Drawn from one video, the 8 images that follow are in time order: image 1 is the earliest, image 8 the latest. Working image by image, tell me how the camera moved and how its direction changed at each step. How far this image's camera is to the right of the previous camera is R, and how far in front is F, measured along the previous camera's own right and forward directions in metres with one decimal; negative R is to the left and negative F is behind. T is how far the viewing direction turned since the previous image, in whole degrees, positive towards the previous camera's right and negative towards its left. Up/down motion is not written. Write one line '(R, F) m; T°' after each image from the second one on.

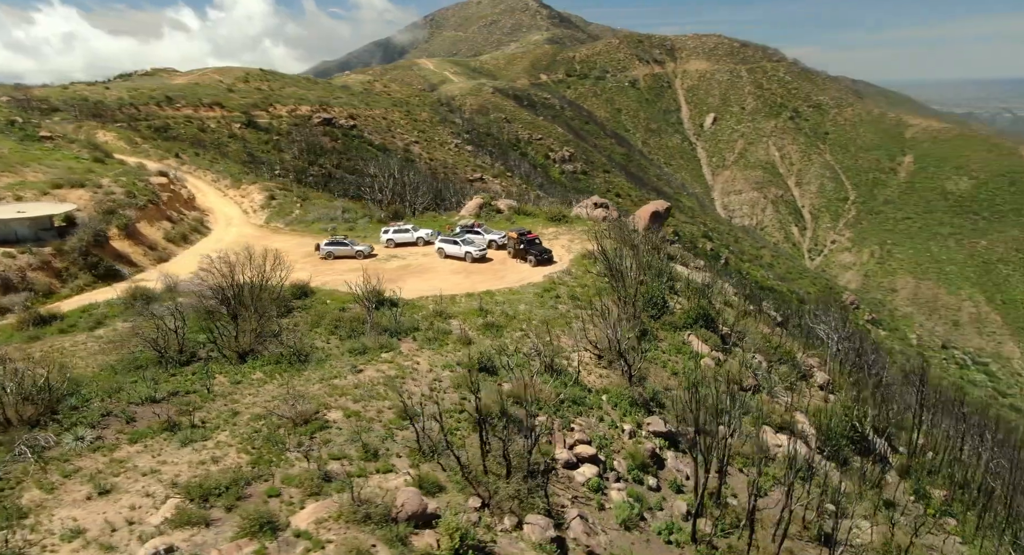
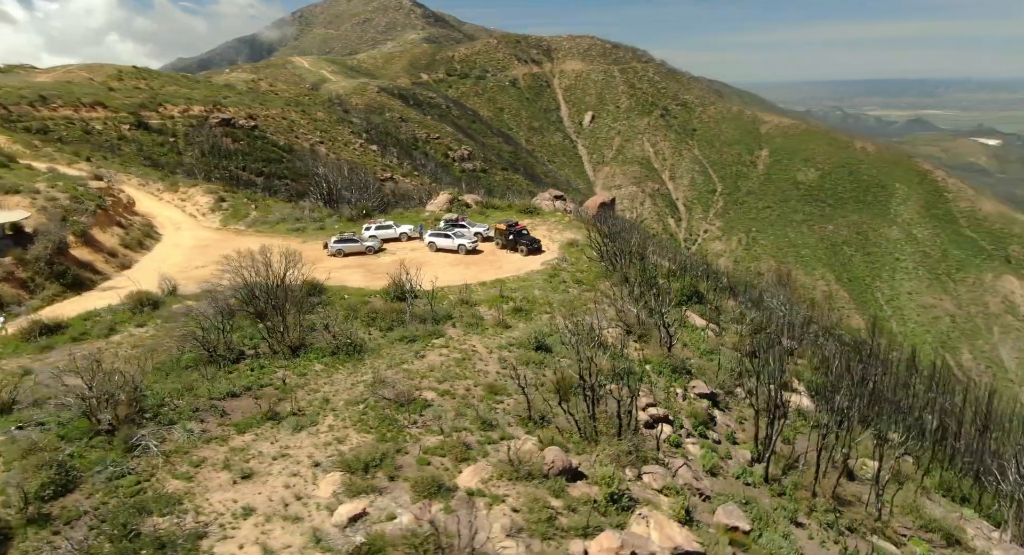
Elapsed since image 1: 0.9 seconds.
(-5.7, -1.2) m; +8°
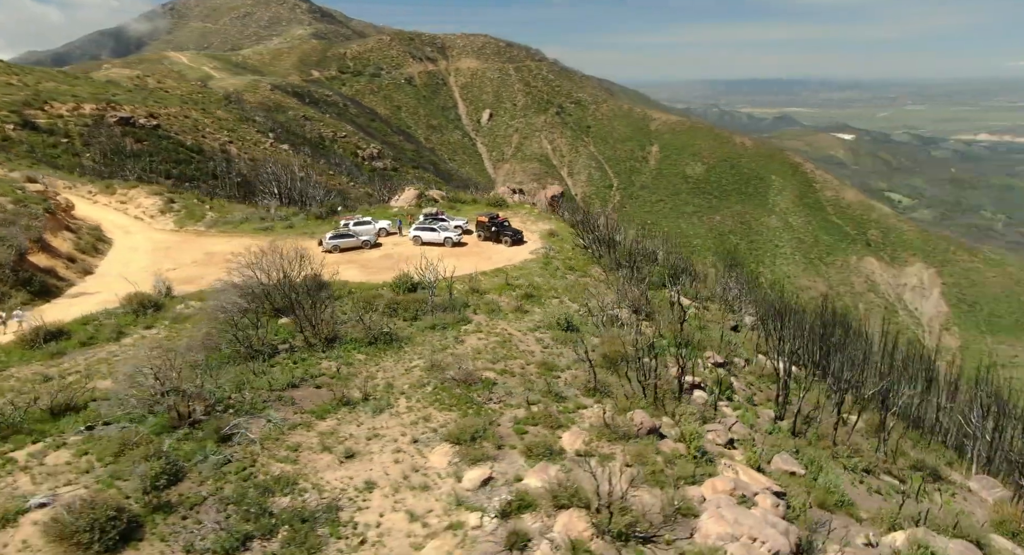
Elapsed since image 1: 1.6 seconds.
(-4.5, -0.9) m; +7°
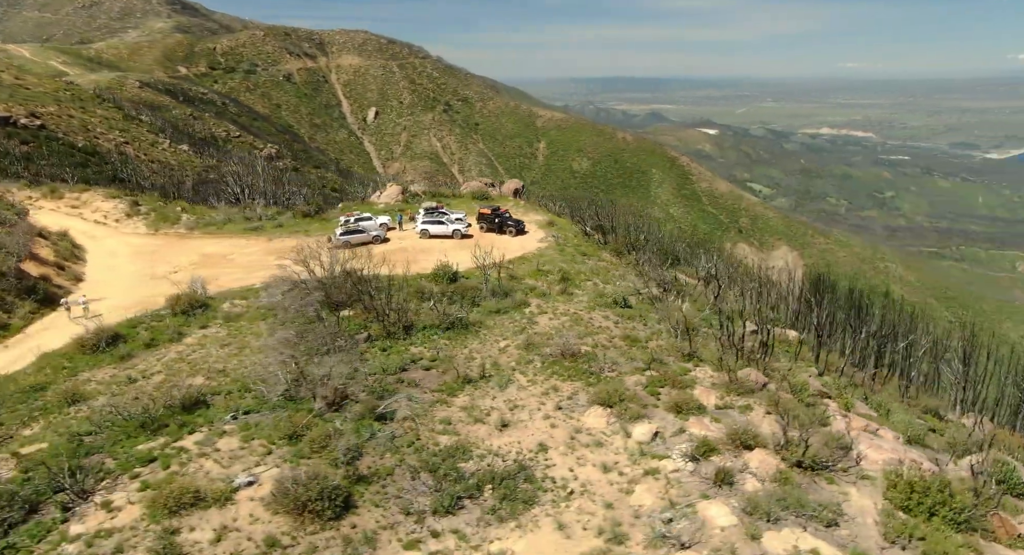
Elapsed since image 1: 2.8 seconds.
(-6.2, -1.0) m; +7°
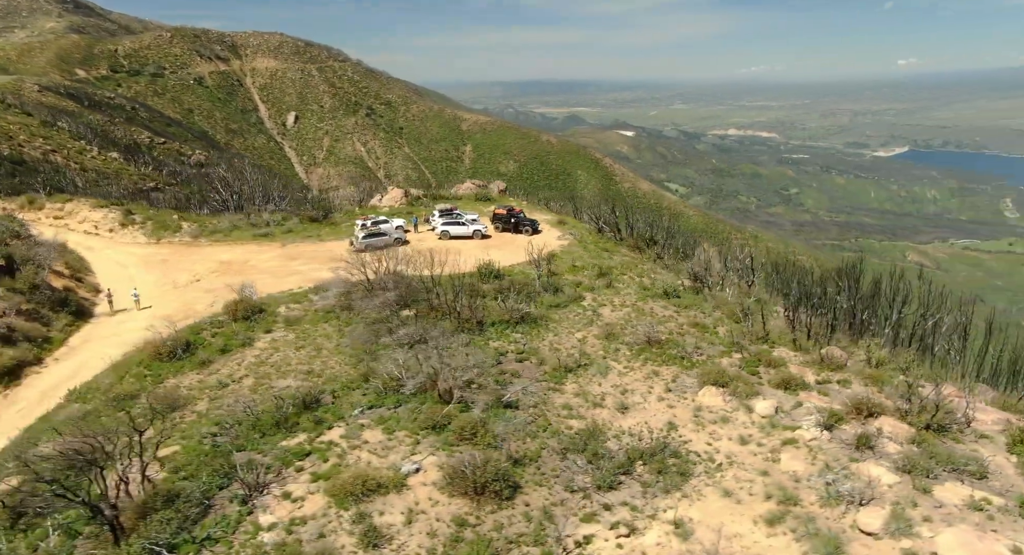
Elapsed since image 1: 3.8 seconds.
(-4.8, -0.6) m; +4°
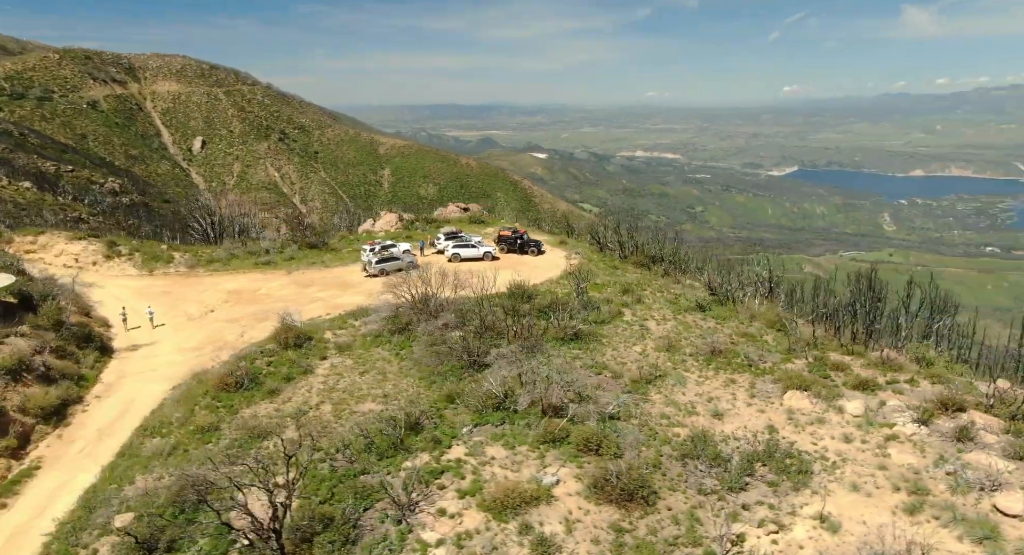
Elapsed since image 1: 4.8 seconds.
(-4.4, -0.4) m; +4°
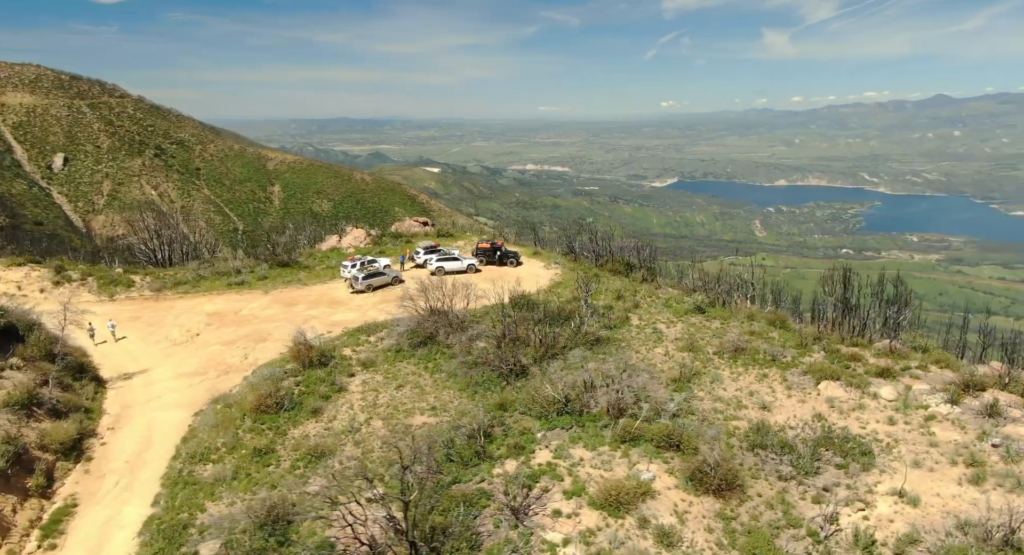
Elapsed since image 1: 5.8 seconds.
(-4.1, -0.3) m; +6°
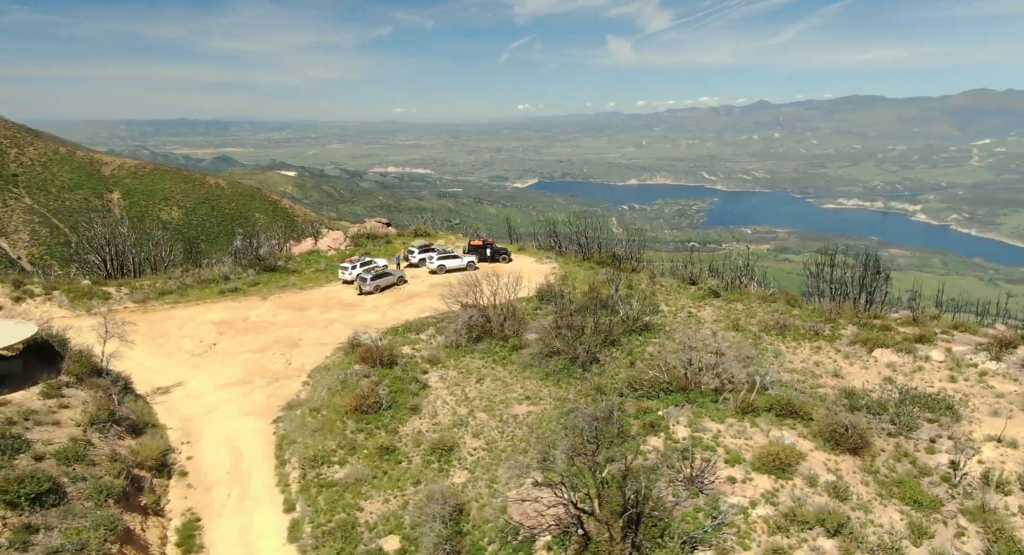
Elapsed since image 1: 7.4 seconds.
(-6.4, -0.5) m; +7°
